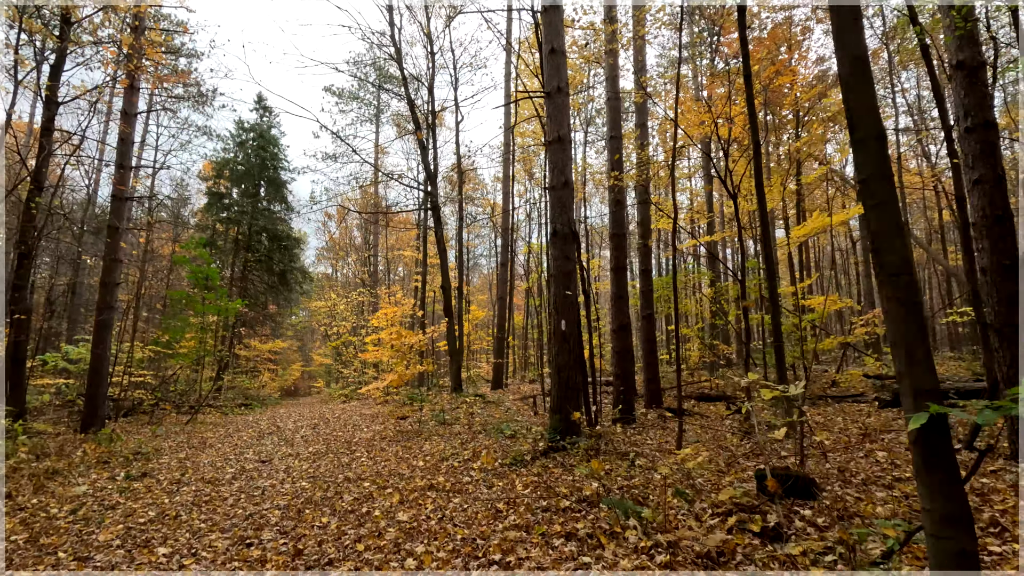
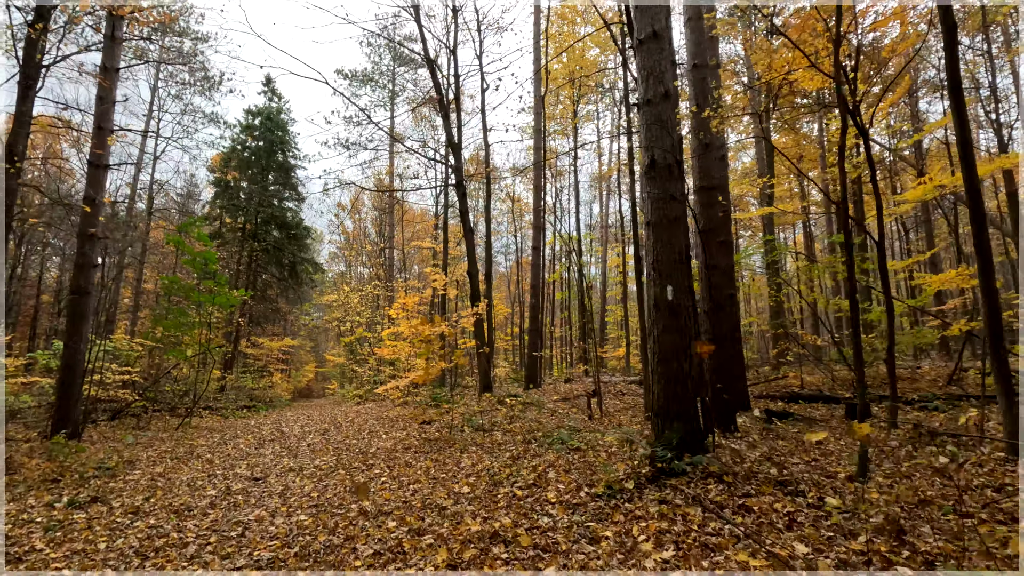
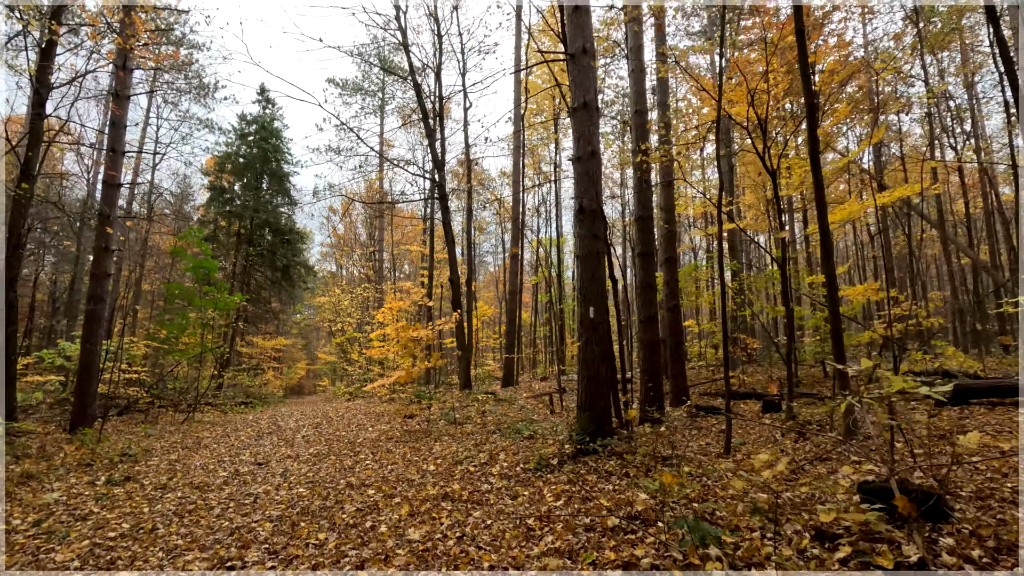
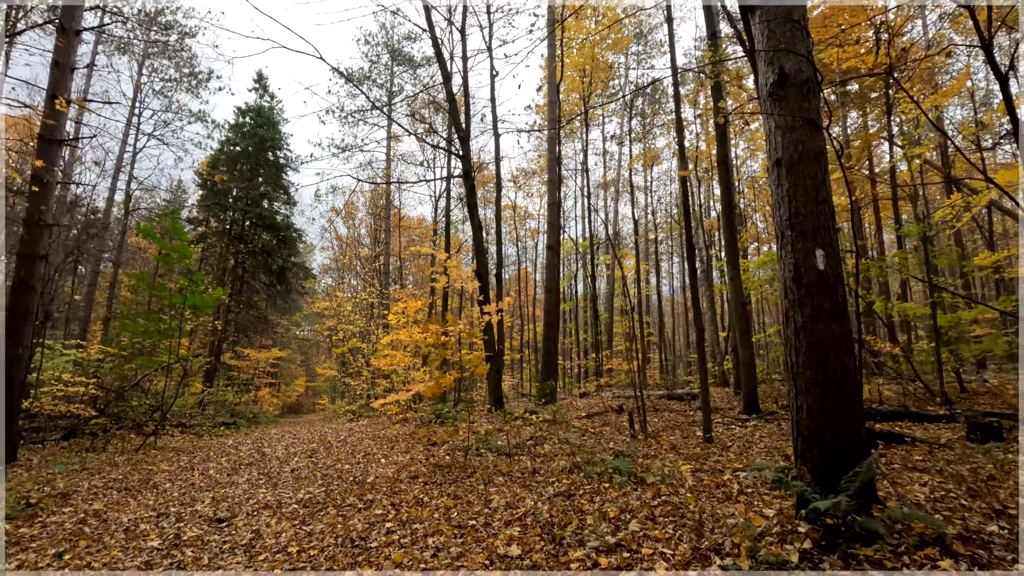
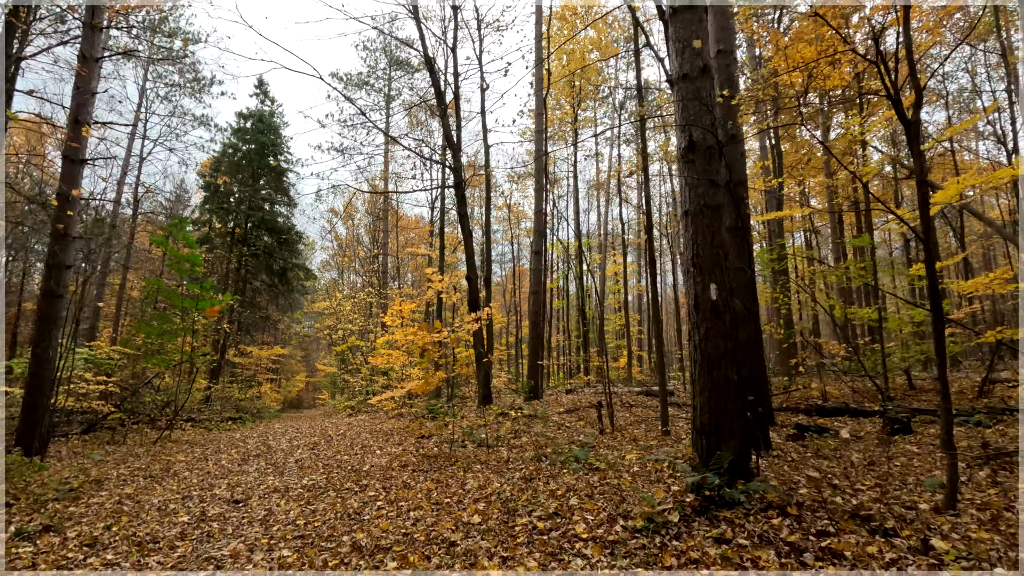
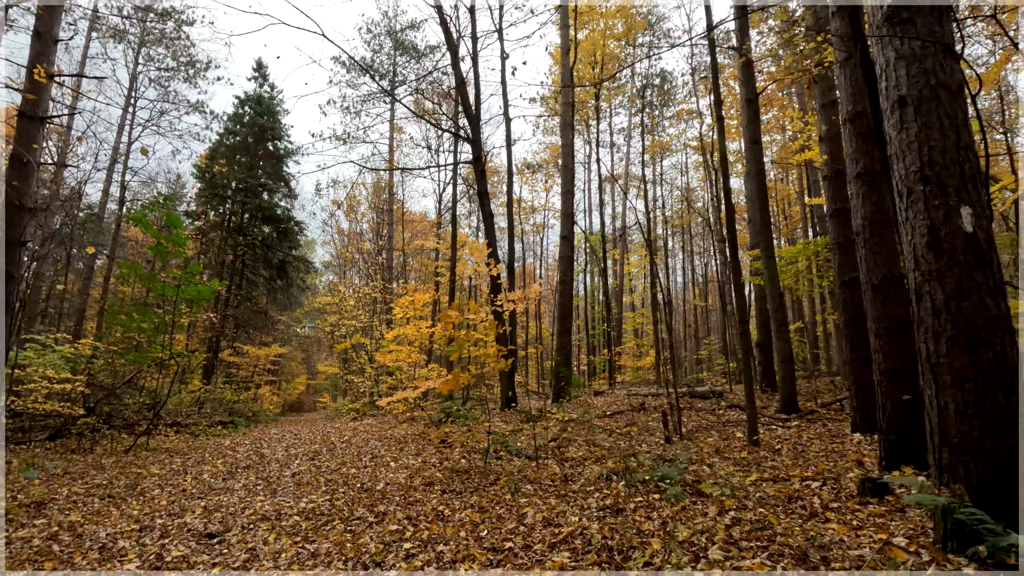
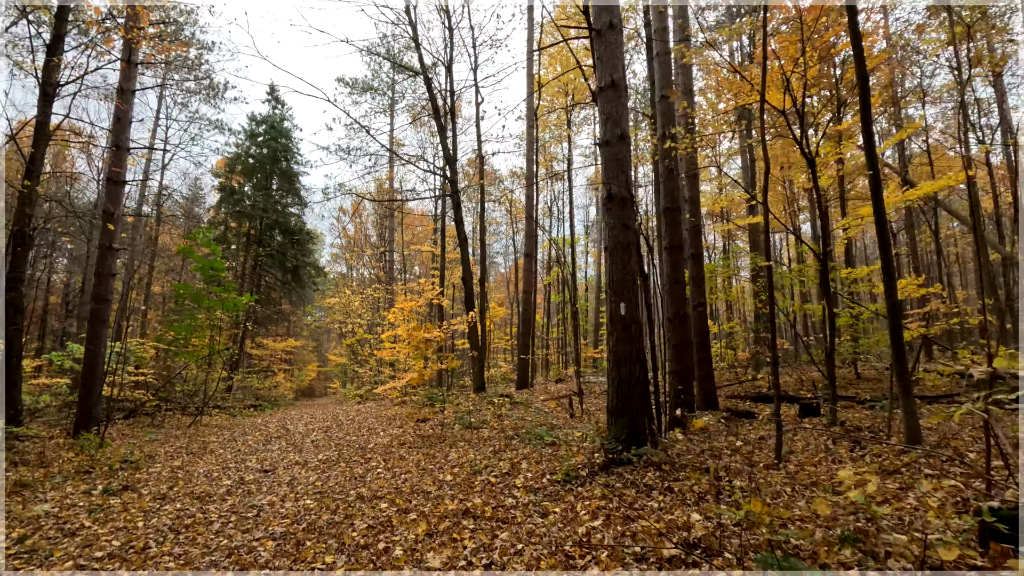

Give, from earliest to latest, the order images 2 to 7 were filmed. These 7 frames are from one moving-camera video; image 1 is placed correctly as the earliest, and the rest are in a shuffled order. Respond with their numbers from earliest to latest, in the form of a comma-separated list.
3, 7, 2, 5, 4, 6
